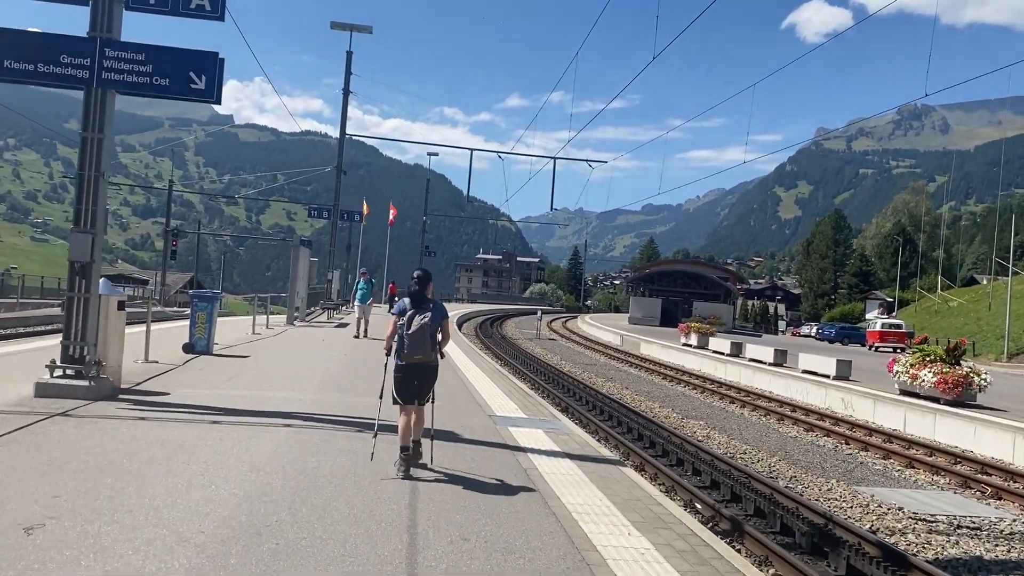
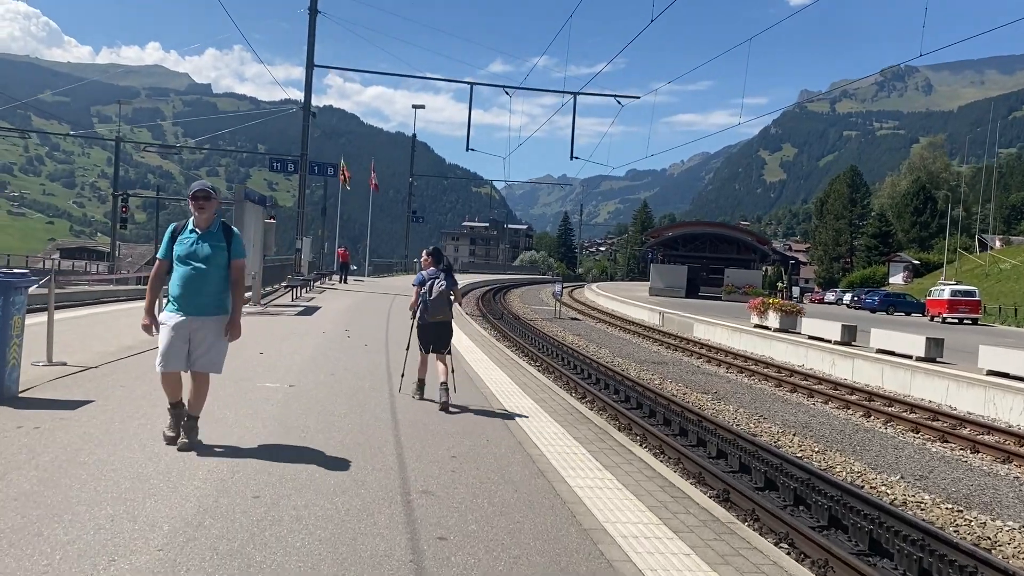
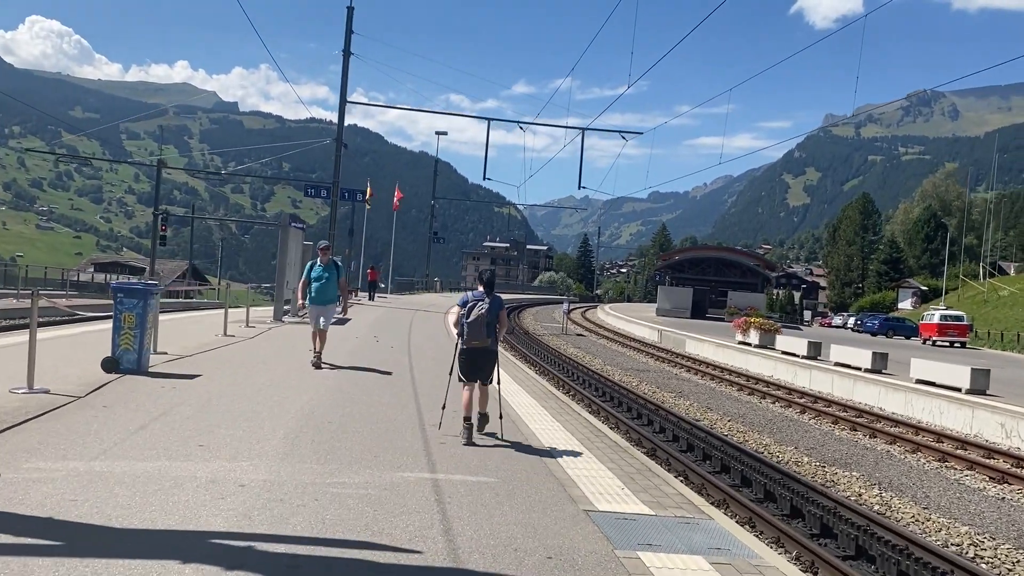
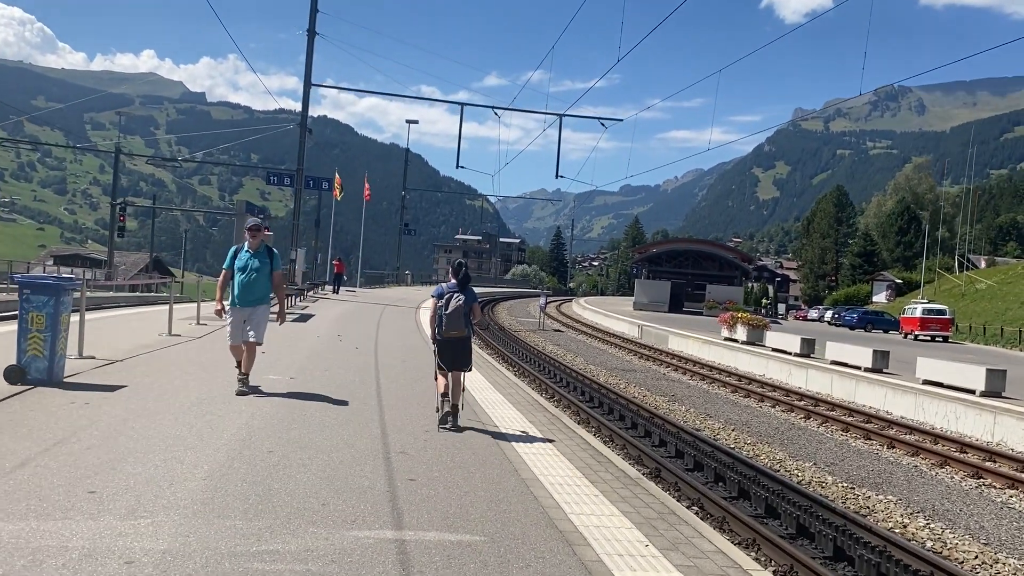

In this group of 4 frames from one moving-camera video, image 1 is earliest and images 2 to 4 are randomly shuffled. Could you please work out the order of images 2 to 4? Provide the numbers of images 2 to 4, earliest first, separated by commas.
3, 4, 2
